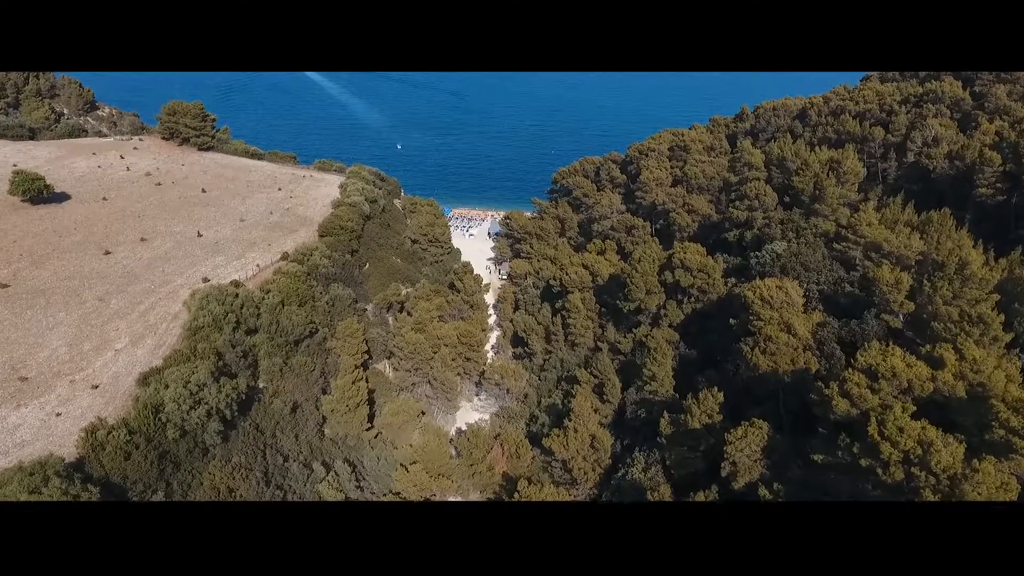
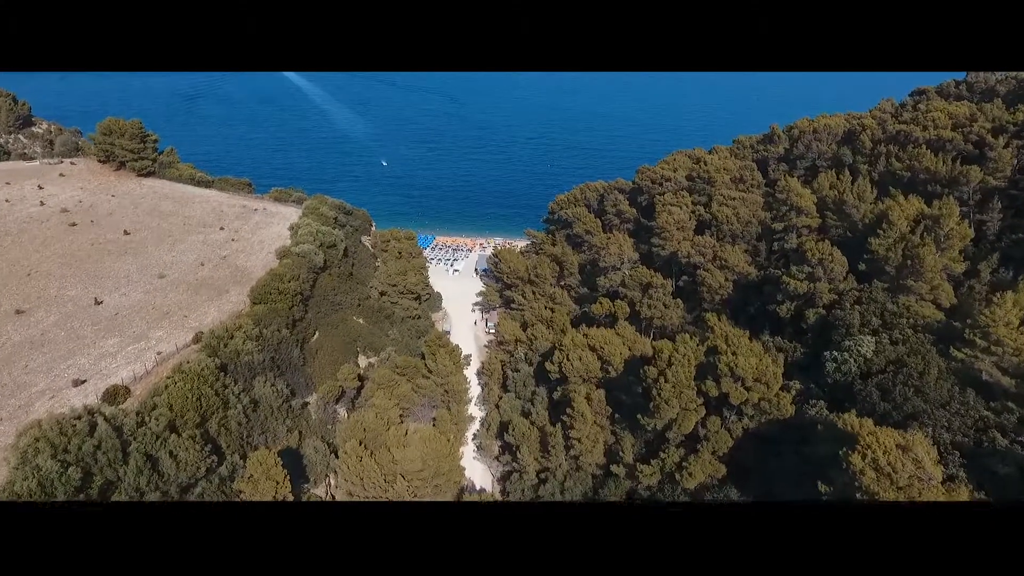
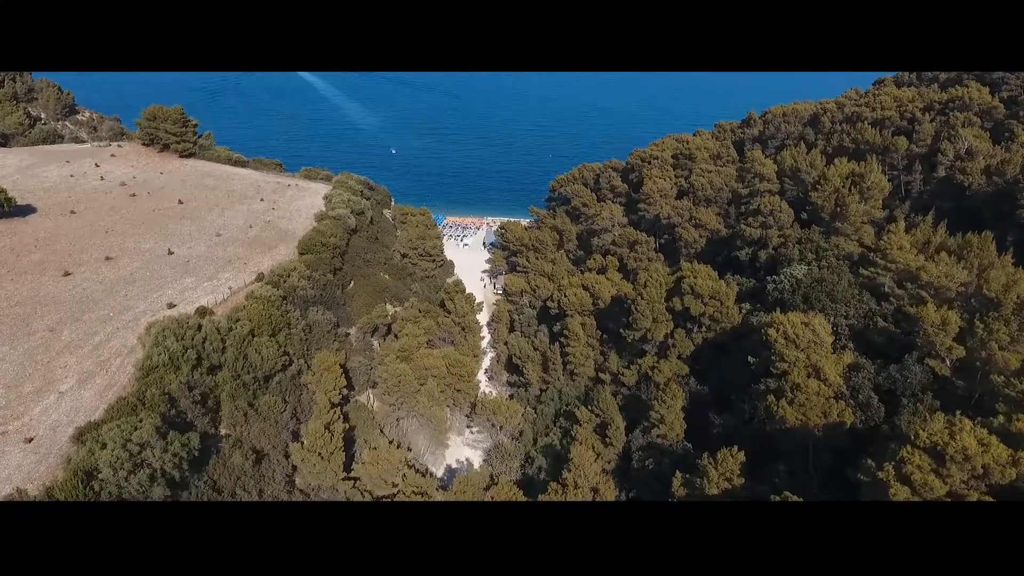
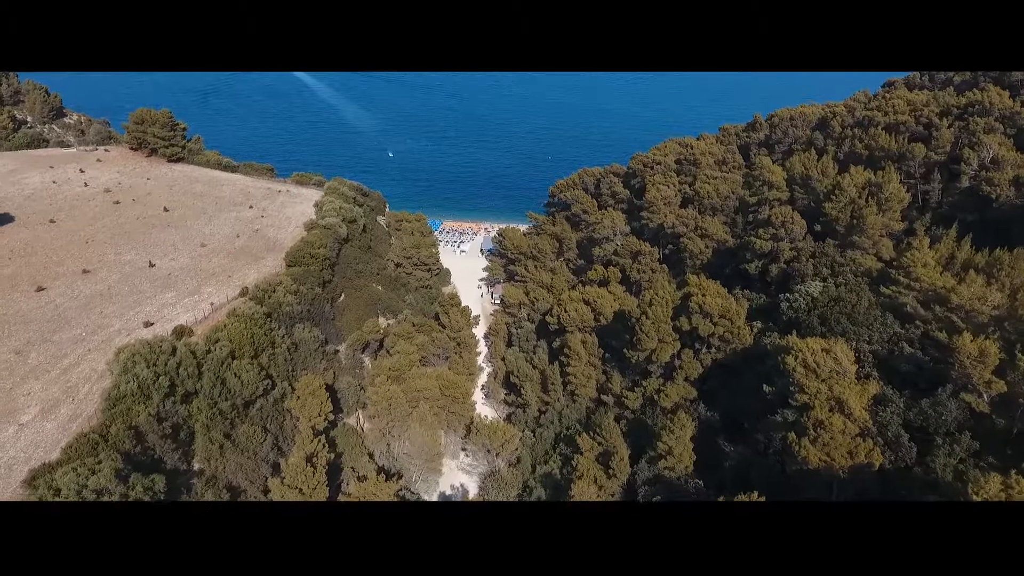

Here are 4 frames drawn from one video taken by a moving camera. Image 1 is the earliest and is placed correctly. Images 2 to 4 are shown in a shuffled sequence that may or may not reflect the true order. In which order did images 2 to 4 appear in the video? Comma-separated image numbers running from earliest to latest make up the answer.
3, 4, 2
